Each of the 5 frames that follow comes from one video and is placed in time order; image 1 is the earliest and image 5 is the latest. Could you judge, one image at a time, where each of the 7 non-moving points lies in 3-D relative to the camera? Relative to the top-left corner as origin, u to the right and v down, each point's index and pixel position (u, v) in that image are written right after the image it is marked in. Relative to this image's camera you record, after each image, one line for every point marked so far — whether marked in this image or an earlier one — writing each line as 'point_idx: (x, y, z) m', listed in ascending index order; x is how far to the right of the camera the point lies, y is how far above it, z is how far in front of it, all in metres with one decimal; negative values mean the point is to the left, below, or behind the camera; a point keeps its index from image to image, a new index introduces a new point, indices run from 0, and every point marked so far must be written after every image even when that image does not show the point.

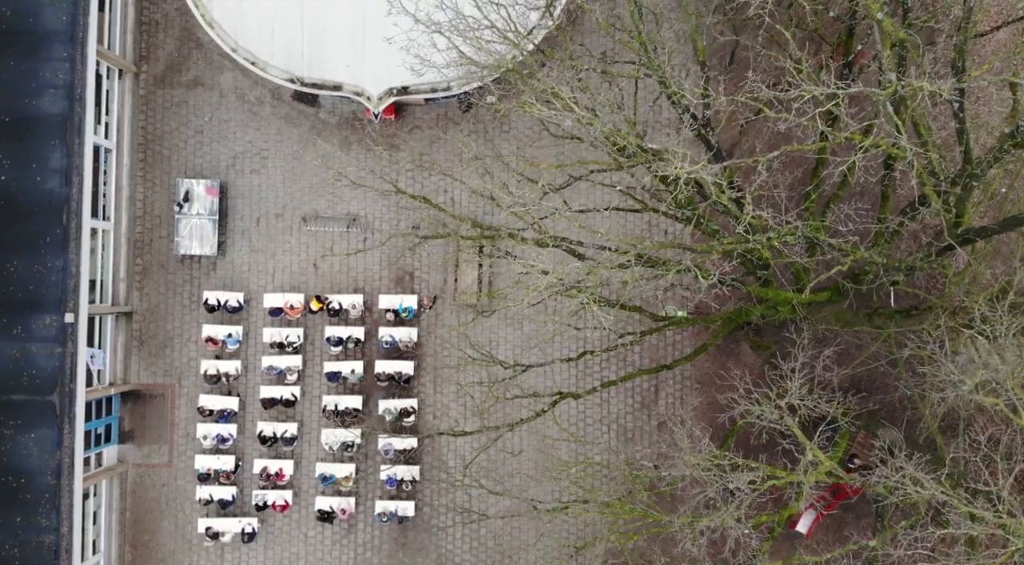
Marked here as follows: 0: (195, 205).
0: (-6.8, +1.7, +19.1) m
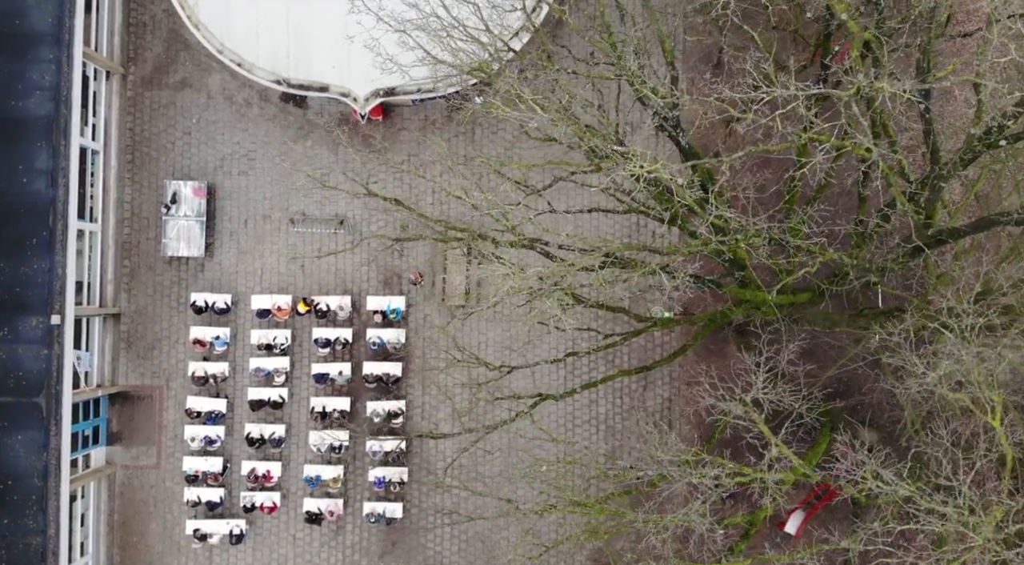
0: (-7.1, +1.6, +19.0) m
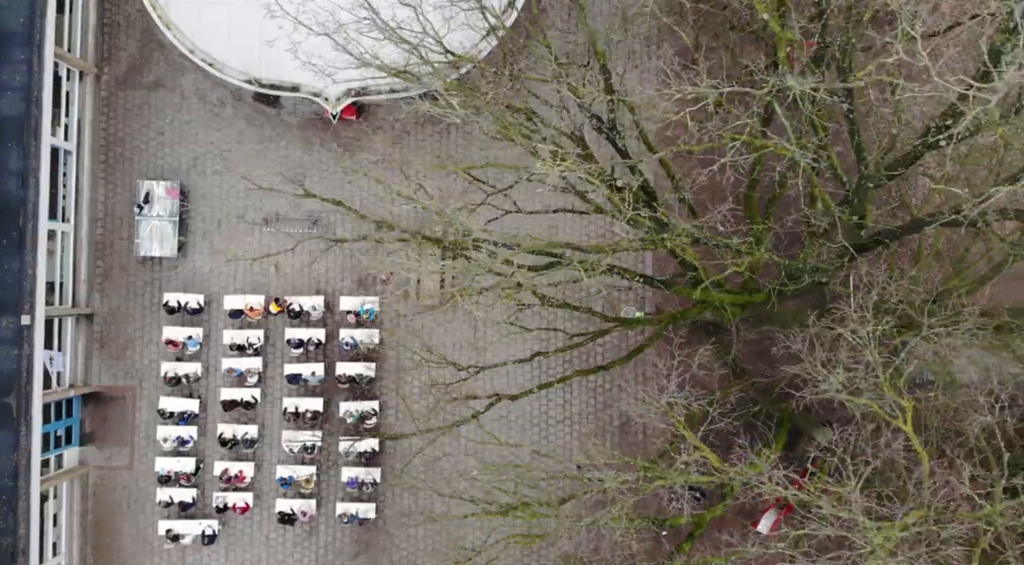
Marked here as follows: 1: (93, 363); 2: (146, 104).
0: (-7.7, +1.6, +19.0) m
1: (-9.2, -1.8, +19.5) m
2: (-8.1, +3.9, +19.6) m
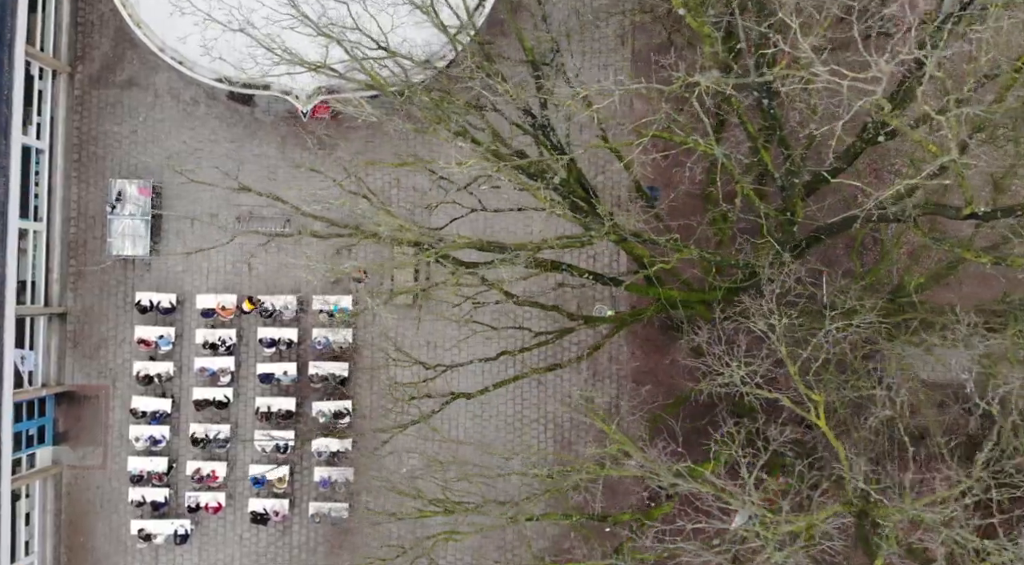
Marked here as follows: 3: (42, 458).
0: (-8.2, +1.7, +19.0) m
1: (-9.8, -1.8, +19.5) m
2: (-8.7, +4.0, +19.6) m
3: (-10.2, -3.8, +19.2) m
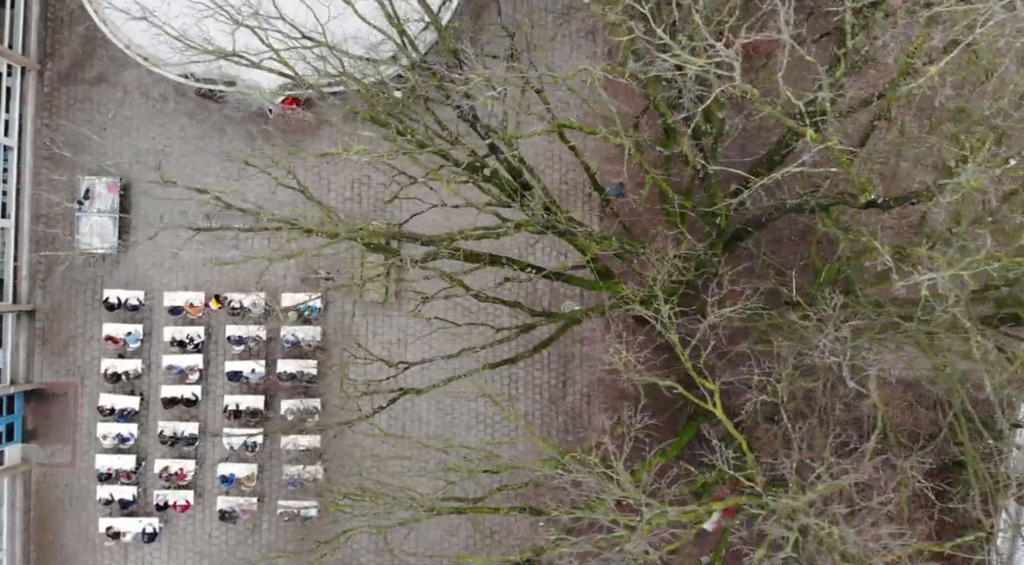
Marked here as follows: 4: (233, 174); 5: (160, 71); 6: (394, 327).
0: (-8.9, +1.7, +18.9) m
1: (-10.4, -1.7, +19.4) m
2: (-9.3, +4.0, +19.5) m
3: (-10.8, -3.7, +19.2) m
4: (-6.1, +2.3, +19.3) m
5: (-7.1, +4.3, +18.1) m
6: (-2.6, -1.0, +19.0) m
